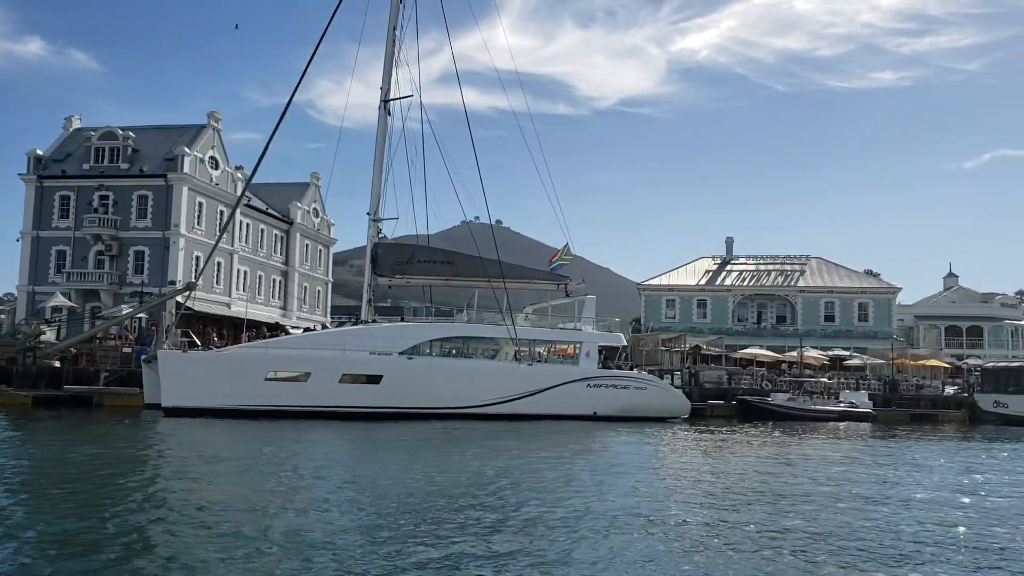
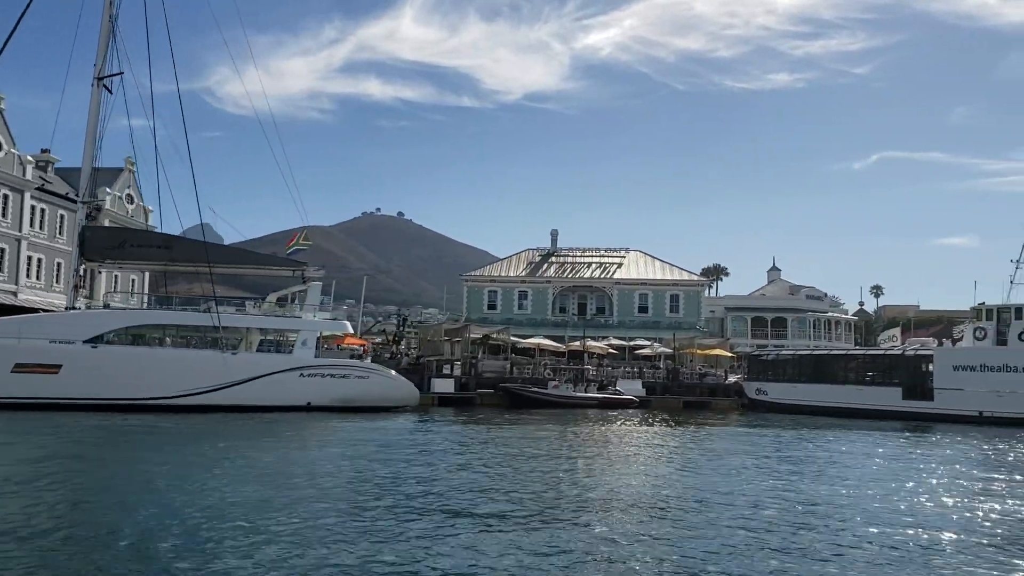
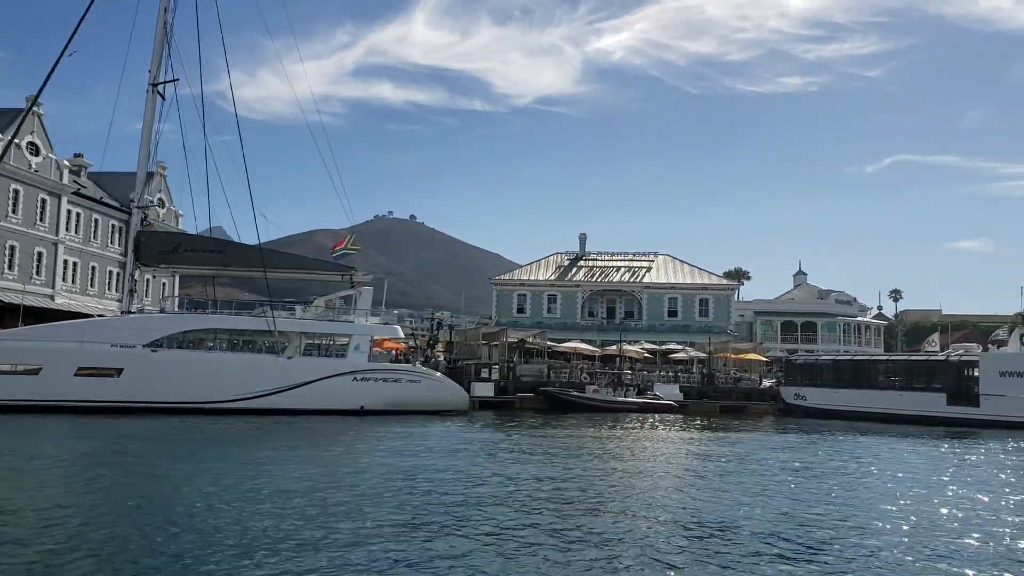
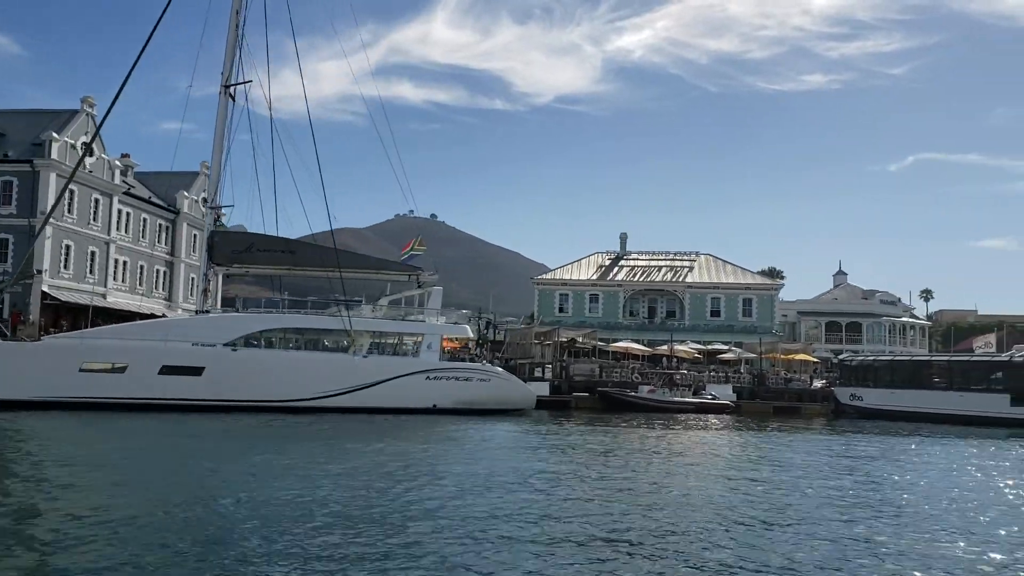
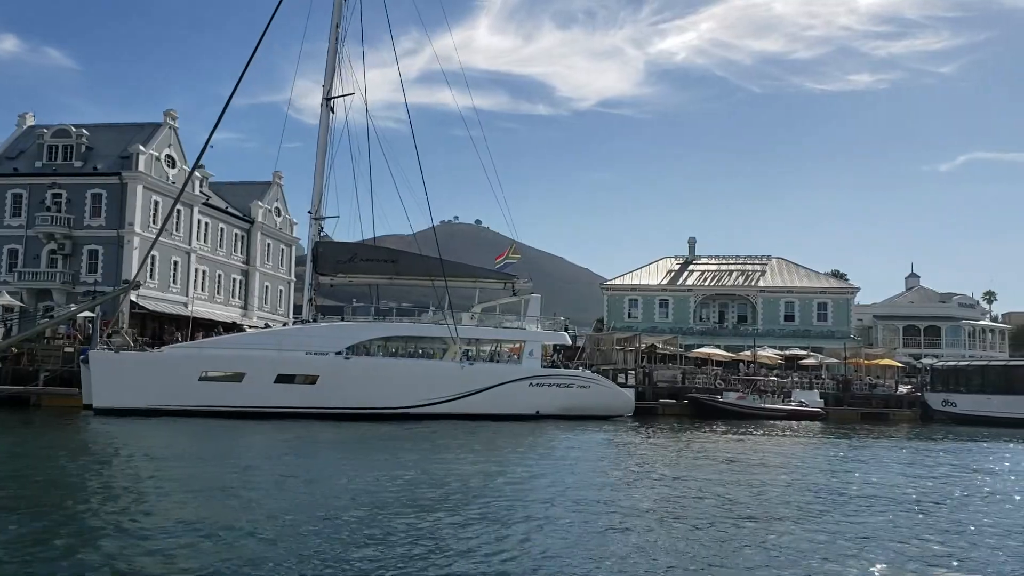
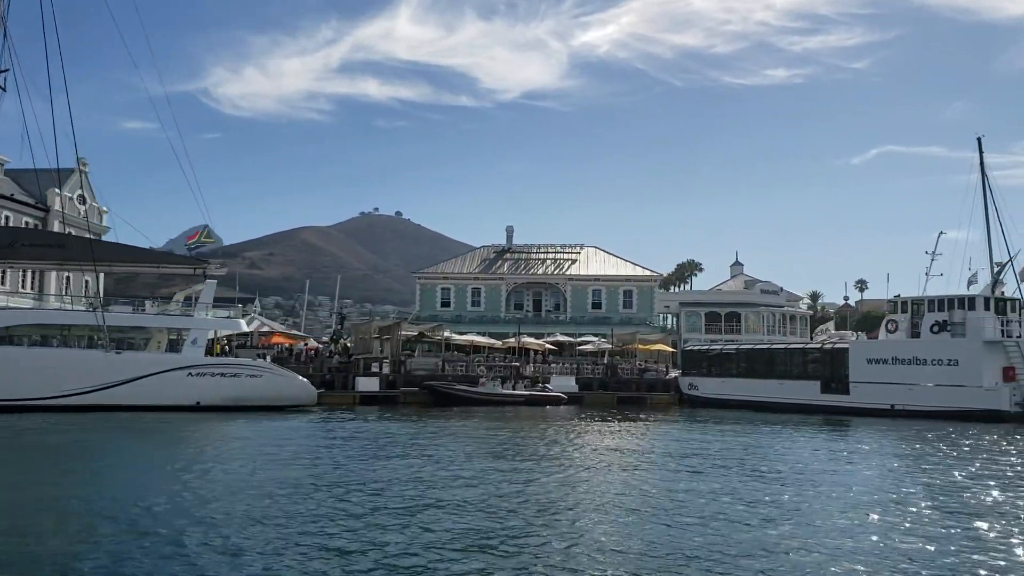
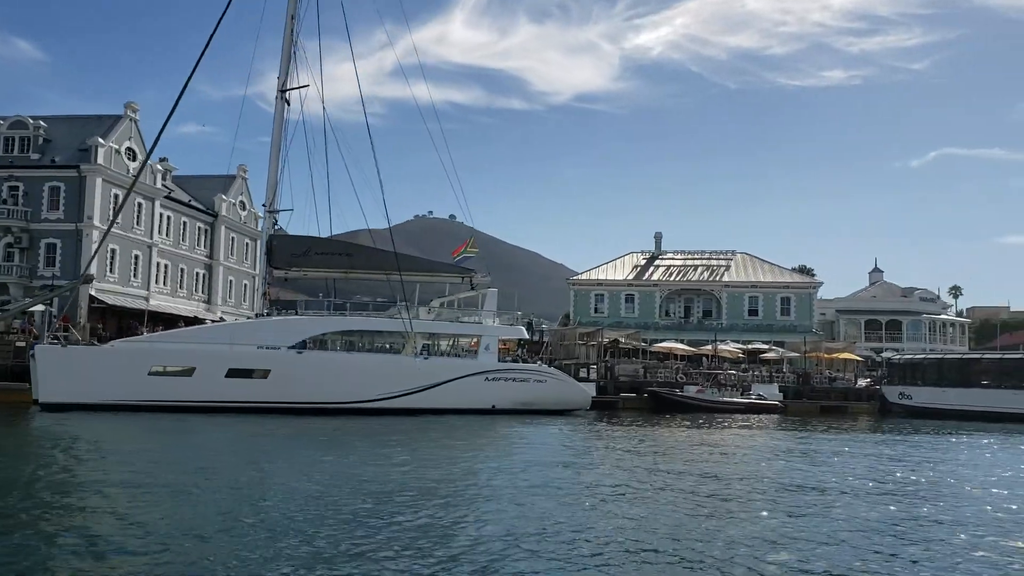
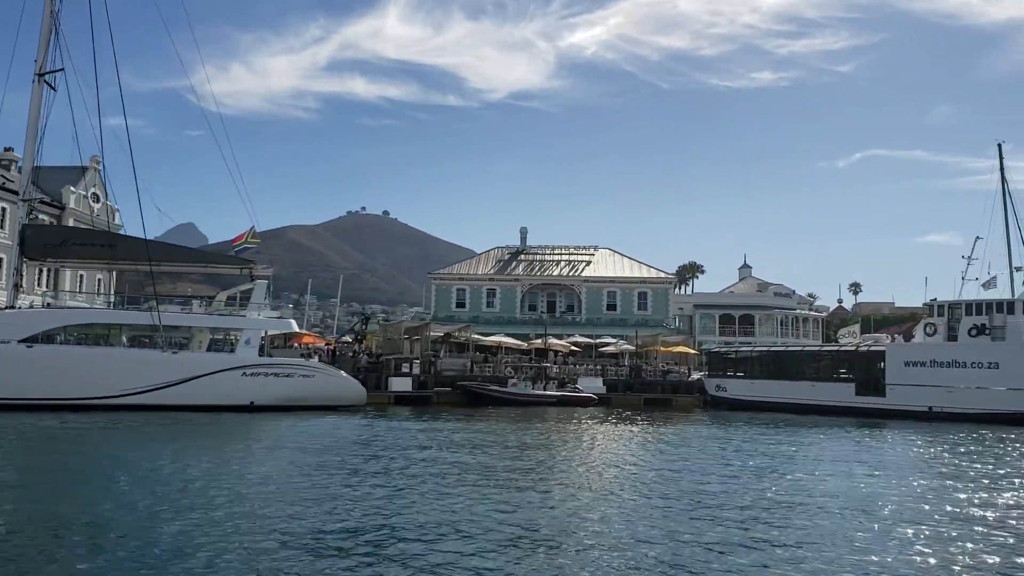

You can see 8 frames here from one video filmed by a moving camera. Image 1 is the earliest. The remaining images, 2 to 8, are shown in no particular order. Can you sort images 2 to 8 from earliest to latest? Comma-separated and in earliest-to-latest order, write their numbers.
5, 7, 4, 3, 2, 8, 6
